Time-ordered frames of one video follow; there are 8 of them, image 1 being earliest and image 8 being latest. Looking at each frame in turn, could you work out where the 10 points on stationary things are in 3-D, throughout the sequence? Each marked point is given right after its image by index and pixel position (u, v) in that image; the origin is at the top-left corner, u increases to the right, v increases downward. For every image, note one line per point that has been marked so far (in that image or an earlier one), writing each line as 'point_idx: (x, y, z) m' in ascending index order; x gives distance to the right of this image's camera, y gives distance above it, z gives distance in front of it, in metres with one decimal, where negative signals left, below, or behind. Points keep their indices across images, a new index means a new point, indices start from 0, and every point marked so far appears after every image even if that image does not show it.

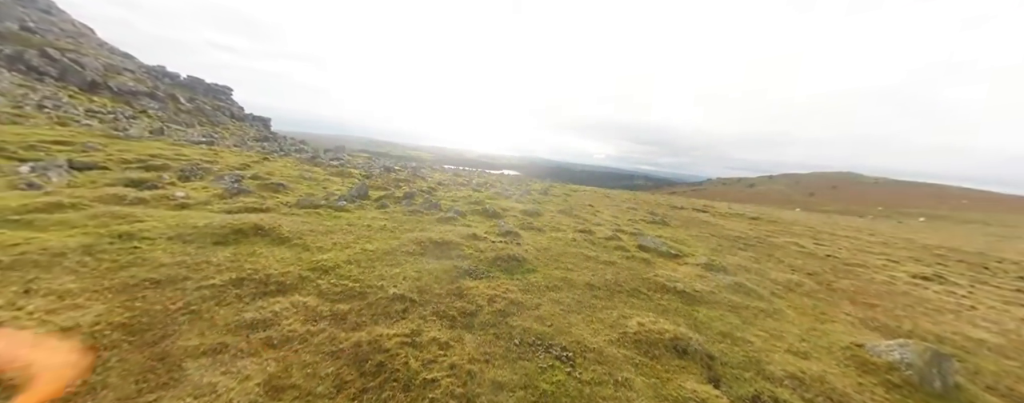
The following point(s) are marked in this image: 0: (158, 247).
0: (-10.1, -1.3, +9.0) m
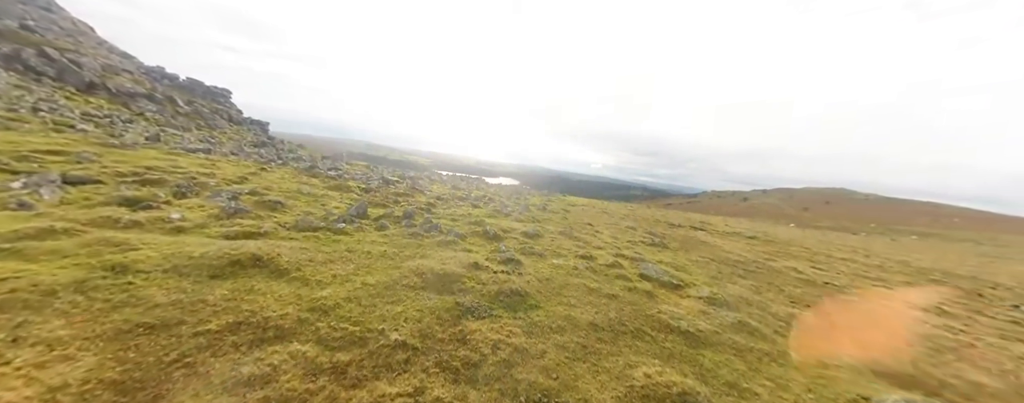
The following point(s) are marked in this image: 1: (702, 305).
0: (-9.9, -2.3, +8.7) m
1: (+8.7, -4.8, +14.6) m
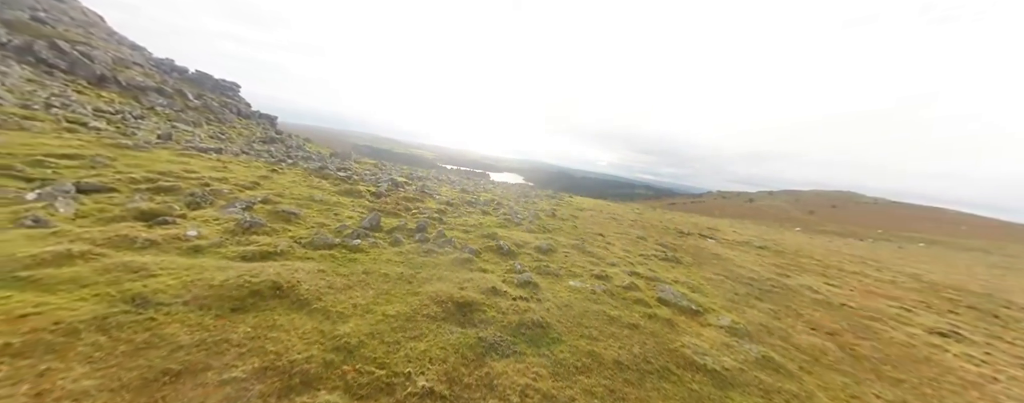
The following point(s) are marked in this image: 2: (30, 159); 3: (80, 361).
0: (-9.1, -3.2, +8.5) m
1: (+9.5, -6.1, +14.3) m
2: (-28.9, +2.6, +19.0) m
3: (-9.3, -3.4, +6.8) m
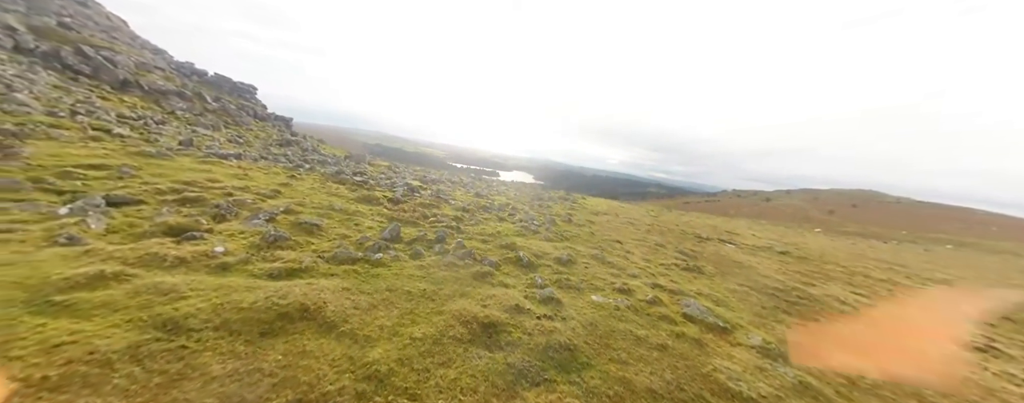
0: (-8.2, -3.9, +8.5) m
1: (+10.6, -6.8, +13.7) m
2: (-27.7, +1.9, +19.5) m
3: (-8.4, -4.1, +6.8) m
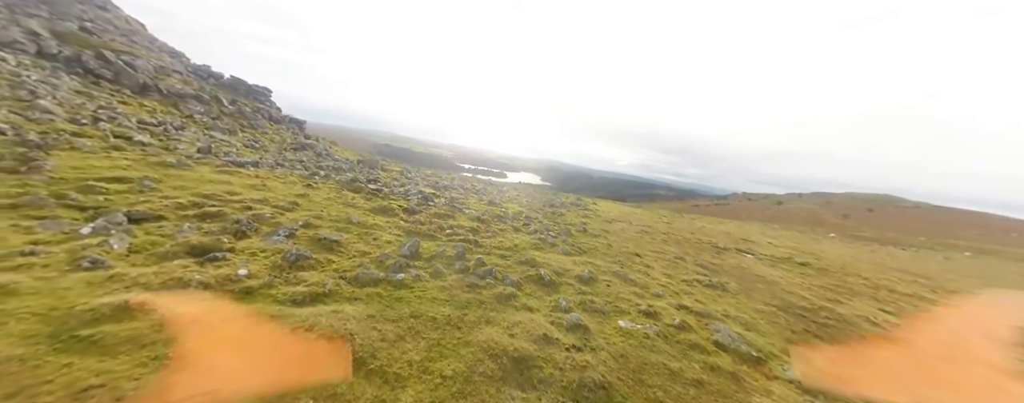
0: (-7.2, -4.9, +8.2) m
1: (+11.7, -8.0, +13.1) m
2: (-26.4, +1.1, +19.6) m
3: (-7.4, -5.1, +6.5) m
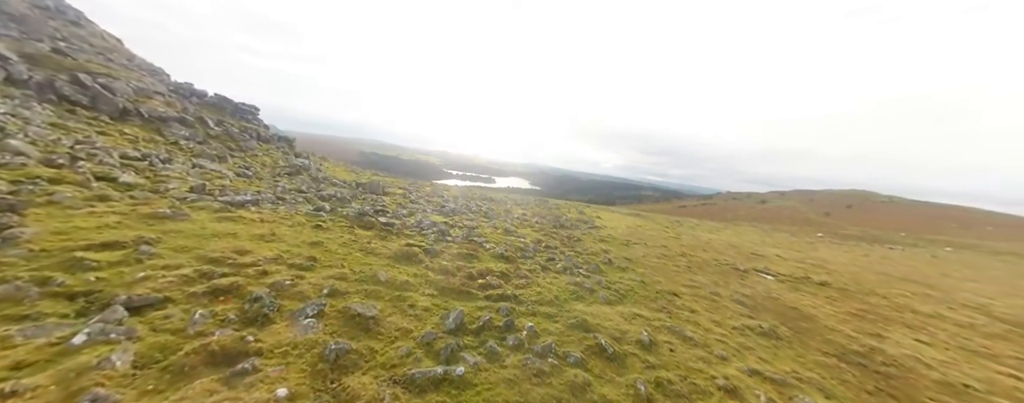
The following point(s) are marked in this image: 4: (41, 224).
0: (-3.6, -8.4, +6.0) m
1: (+15.2, -11.1, +11.5) m
2: (-23.3, -3.0, +16.8) m
3: (-3.7, -8.6, +4.3) m
4: (-28.9, -1.3, +19.4) m
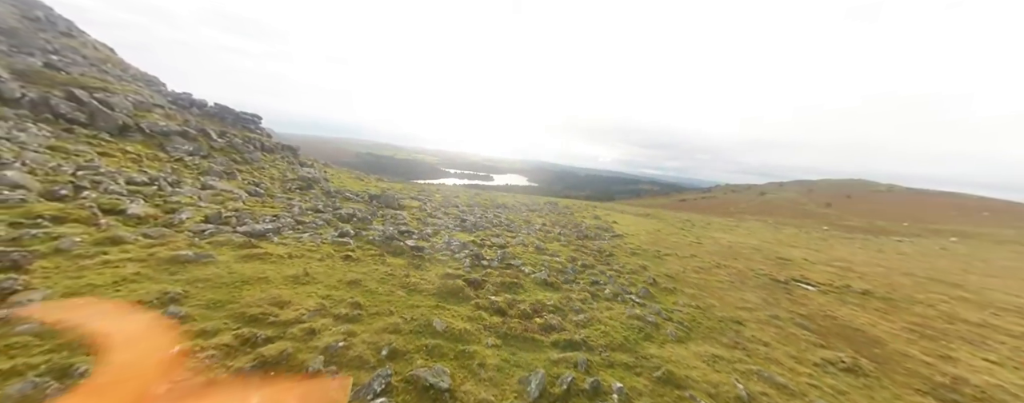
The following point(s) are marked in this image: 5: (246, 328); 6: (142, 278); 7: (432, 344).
0: (+0.9, -10.9, +3.9) m
1: (+19.7, -13.0, +9.6) m
2: (-19.0, -5.9, +14.4) m
3: (+0.8, -11.1, +2.2) m
4: (-24.7, -4.3, +17.0) m
5: (-13.9, -6.5, +16.5) m
6: (-22.3, -4.4, +19.2) m
7: (-4.6, -7.9, +17.8) m
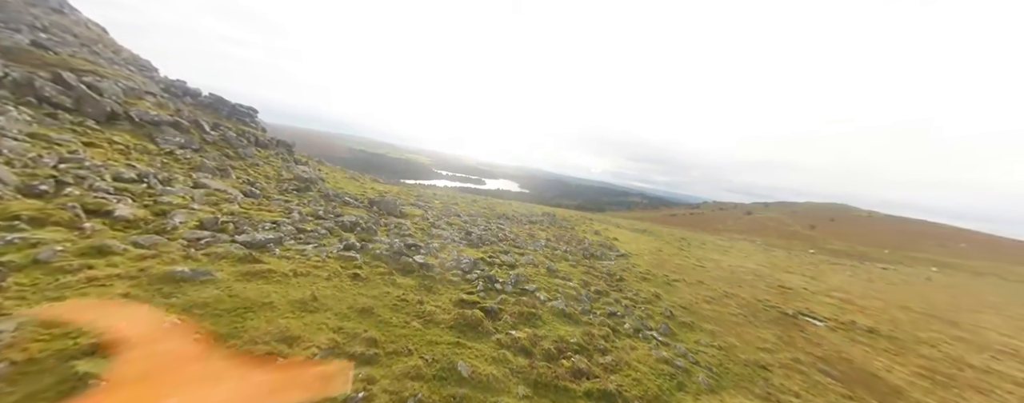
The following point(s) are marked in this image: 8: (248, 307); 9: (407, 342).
0: (+3.0, -12.8, +2.4) m
1: (+21.4, -16.1, +8.6) m
2: (-17.0, -6.7, +12.4) m
3: (+2.9, -13.0, +0.7) m
4: (-22.6, -4.9, +14.8) m
5: (-11.9, -7.7, +14.5) m
6: (-20.3, -5.1, +17.0) m
7: (-2.8, -9.7, +16.2) m
8: (-15.9, -6.1, +19.2) m
9: (-6.6, -8.5, +19.5) m
